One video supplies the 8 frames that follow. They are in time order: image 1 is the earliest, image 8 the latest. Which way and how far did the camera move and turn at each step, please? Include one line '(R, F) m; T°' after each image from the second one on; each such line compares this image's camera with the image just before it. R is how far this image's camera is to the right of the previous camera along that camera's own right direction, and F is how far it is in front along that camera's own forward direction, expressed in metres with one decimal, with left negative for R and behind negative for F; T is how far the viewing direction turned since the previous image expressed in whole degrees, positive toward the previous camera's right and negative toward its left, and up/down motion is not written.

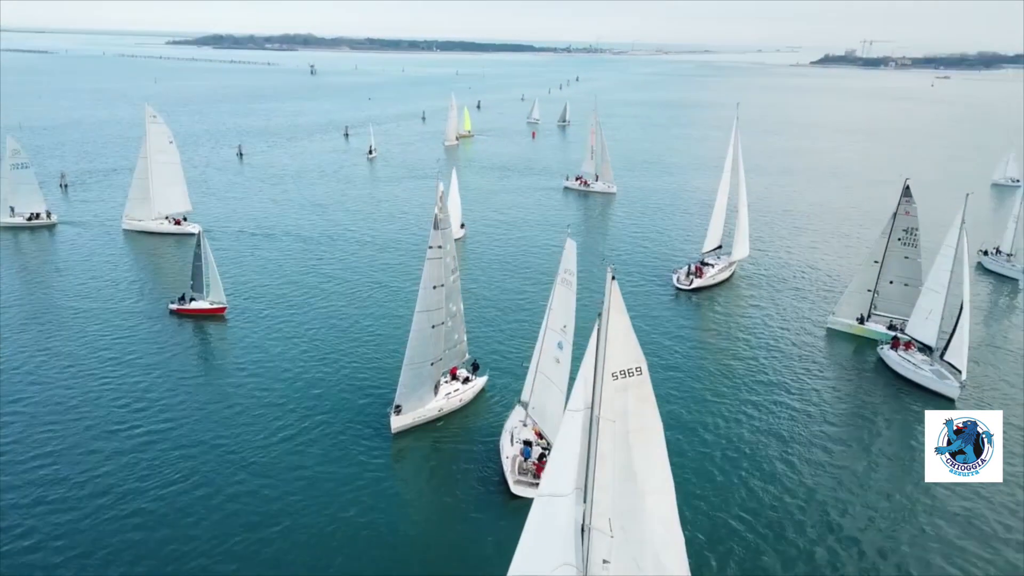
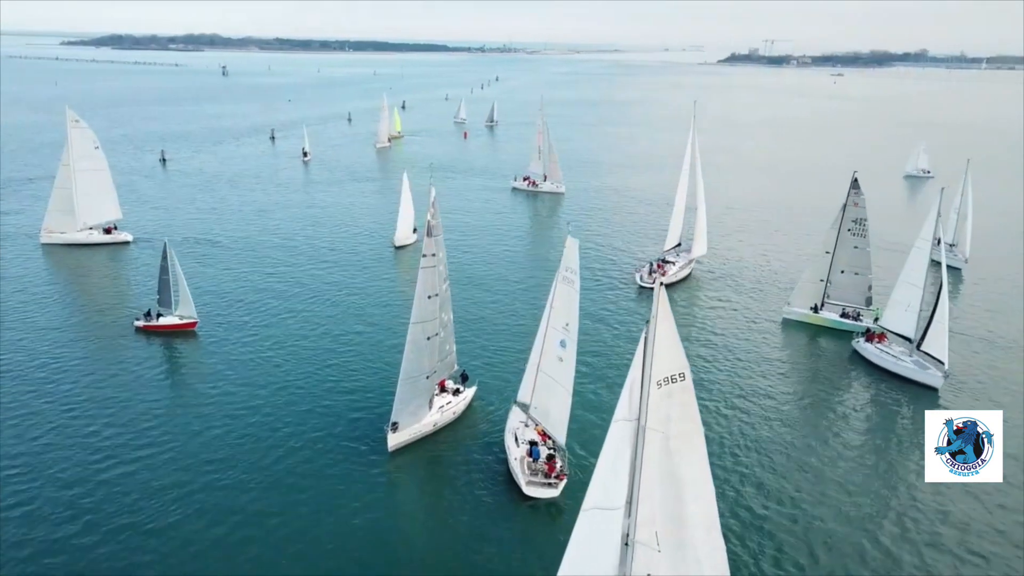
(-2.6, +1.1) m; +6°
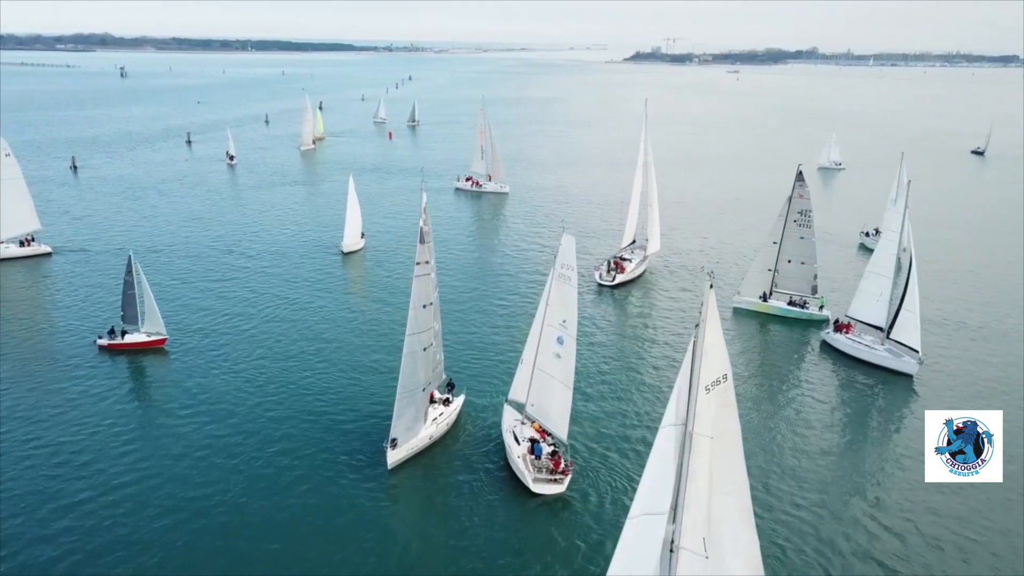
(-2.7, +0.9) m; +6°
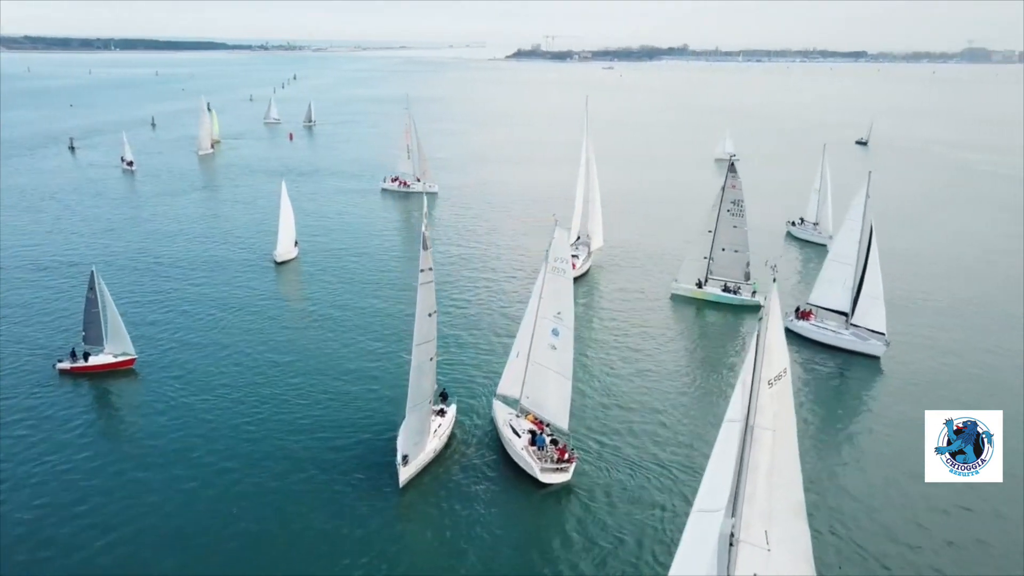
(-3.6, +1.0) m; +8°
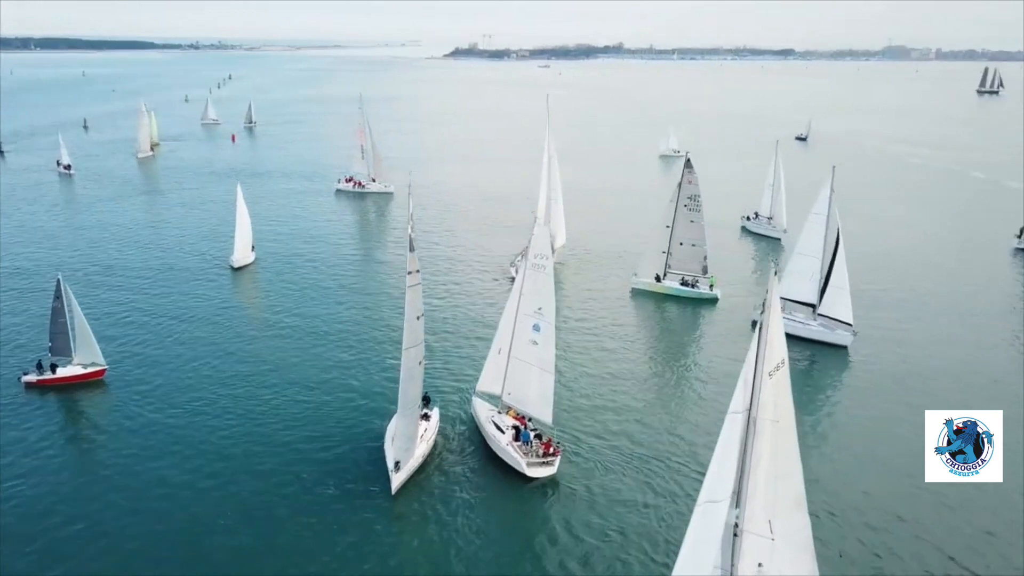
(-1.4, +0.3) m; +4°
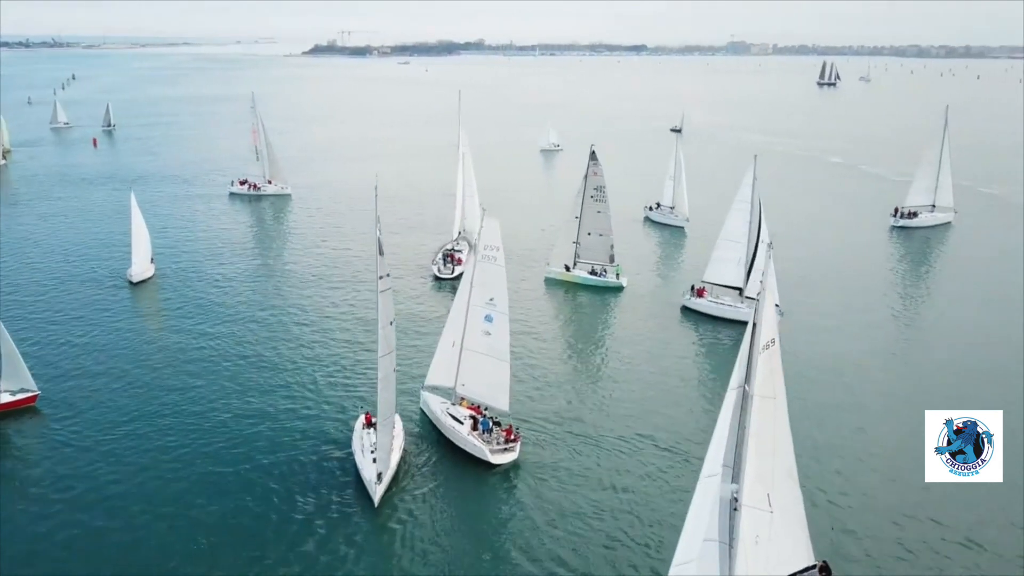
(-3.0, +0.5) m; +9°
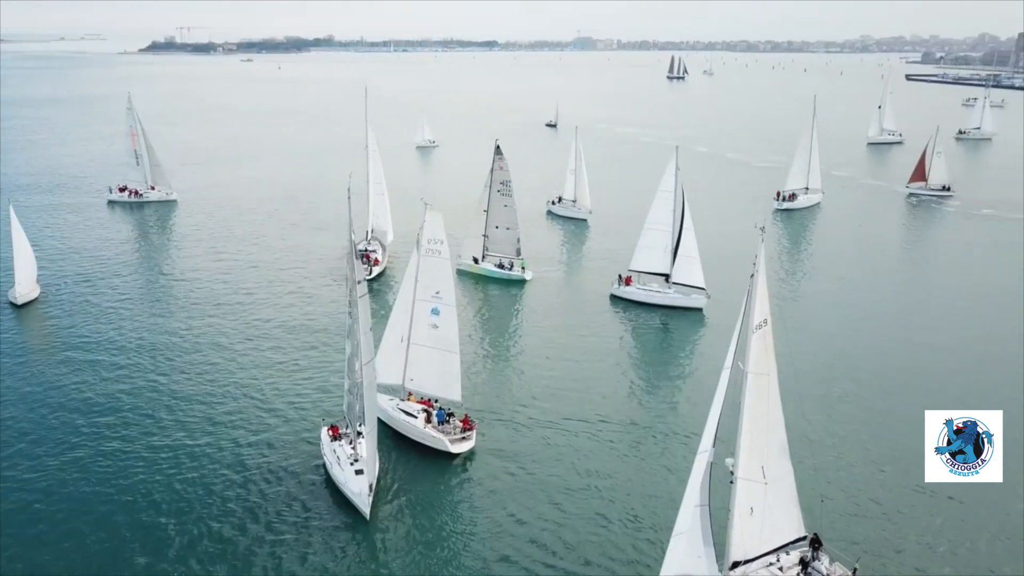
(-3.3, +0.4) m; +10°
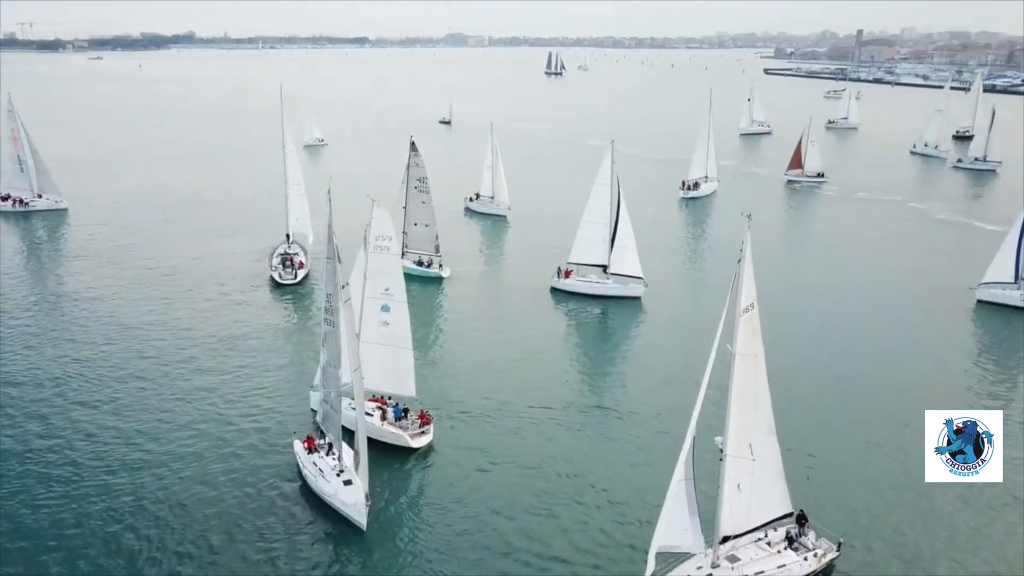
(-2.9, +0.2) m; +8°
